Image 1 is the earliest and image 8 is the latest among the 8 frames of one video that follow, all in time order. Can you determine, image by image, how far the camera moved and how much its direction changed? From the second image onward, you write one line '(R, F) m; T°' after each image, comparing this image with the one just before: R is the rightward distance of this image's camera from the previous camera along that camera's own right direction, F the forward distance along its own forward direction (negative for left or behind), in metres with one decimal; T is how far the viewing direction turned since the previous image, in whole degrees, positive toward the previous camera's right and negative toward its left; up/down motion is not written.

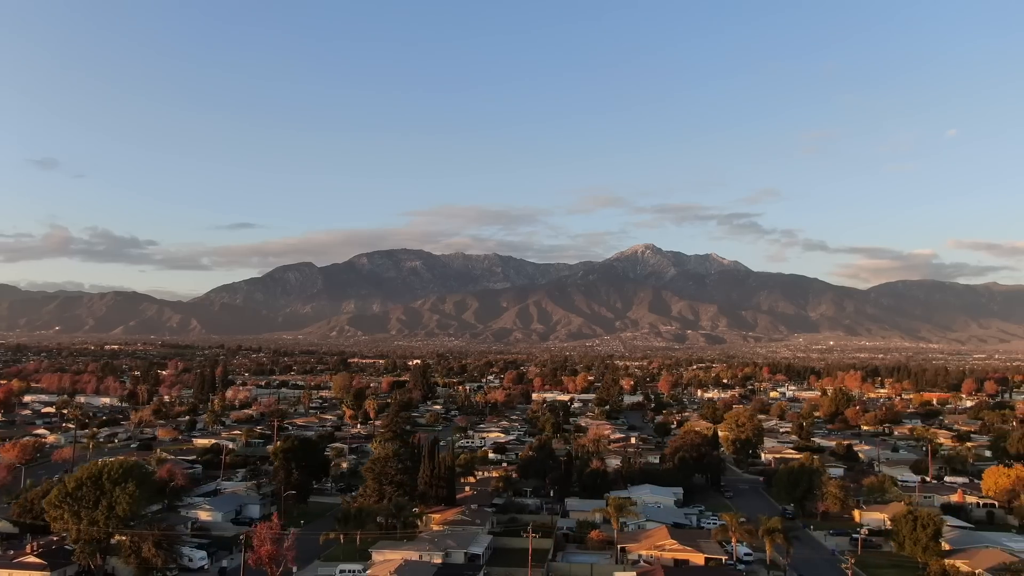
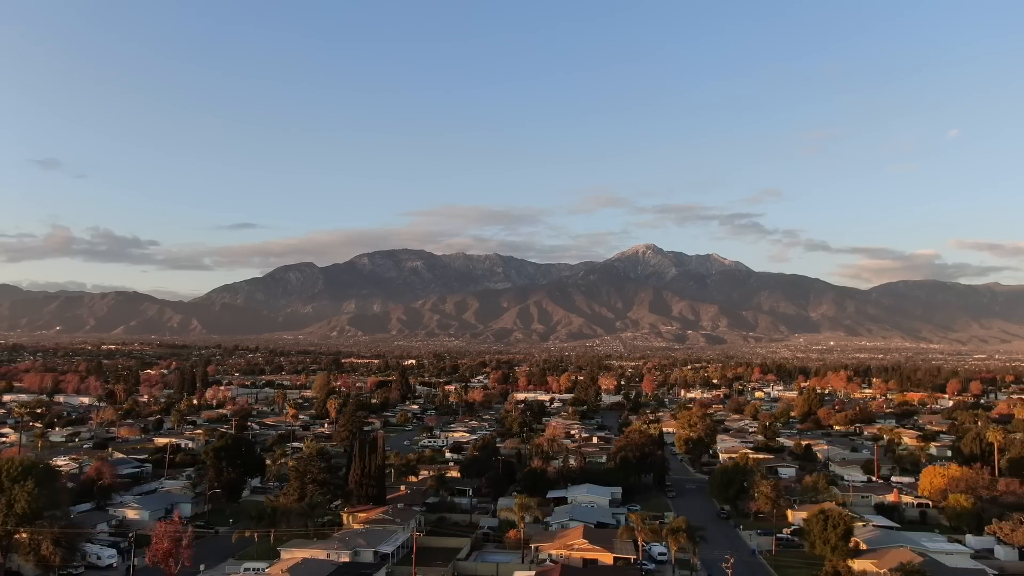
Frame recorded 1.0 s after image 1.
(+3.7, +0.1) m; 0°
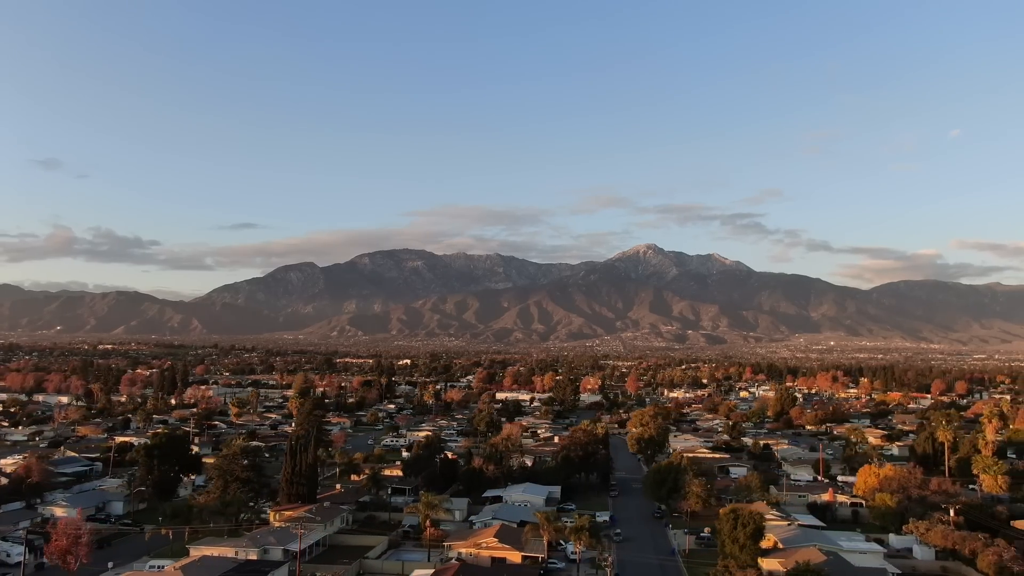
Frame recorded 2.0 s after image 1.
(+3.7, 0.0) m; 0°
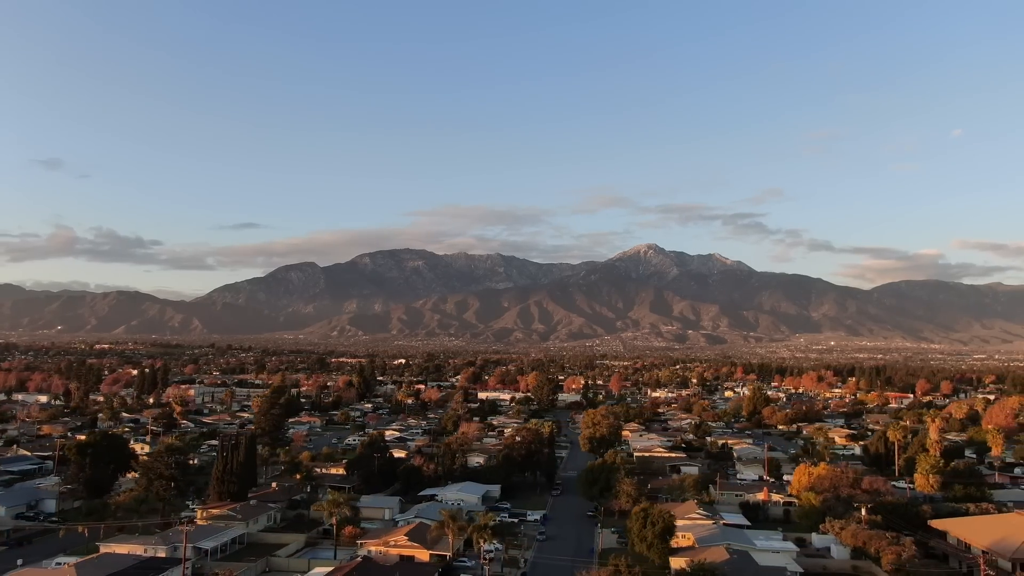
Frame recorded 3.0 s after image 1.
(+3.7, 0.0) m; 0°
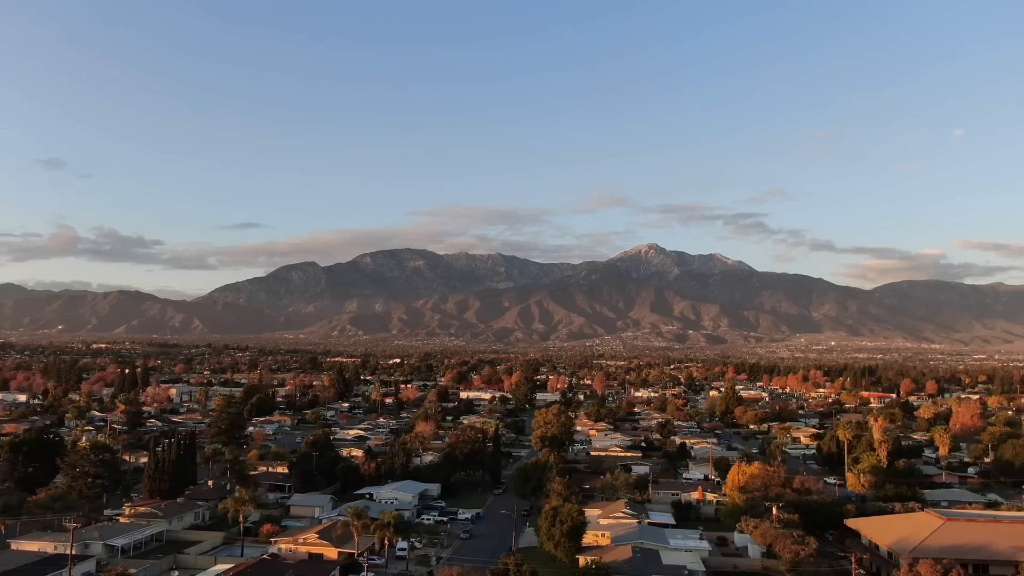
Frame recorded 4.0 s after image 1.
(+3.7, 0.0) m; 0°
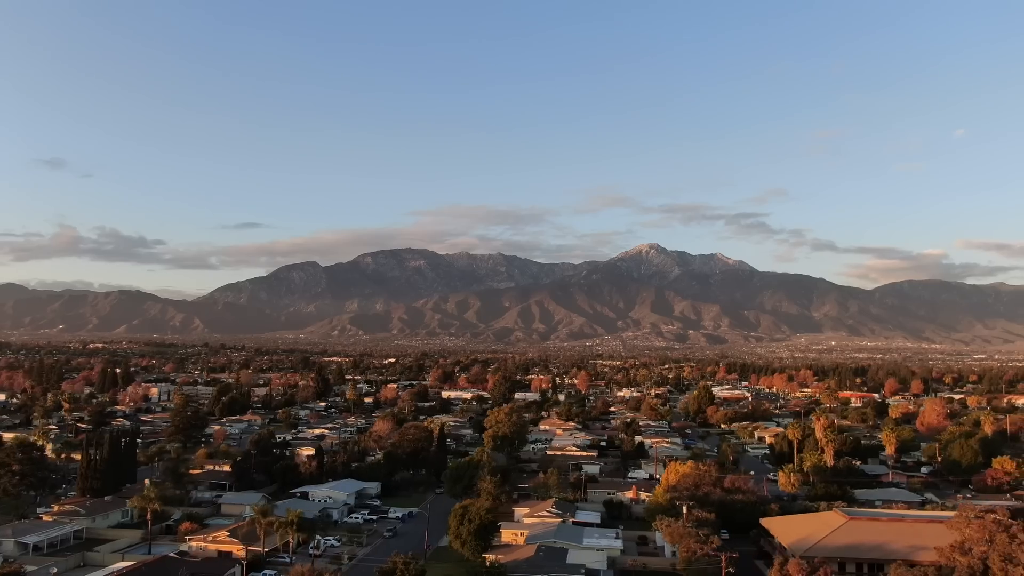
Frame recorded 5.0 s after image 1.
(+3.7, 0.0) m; 0°
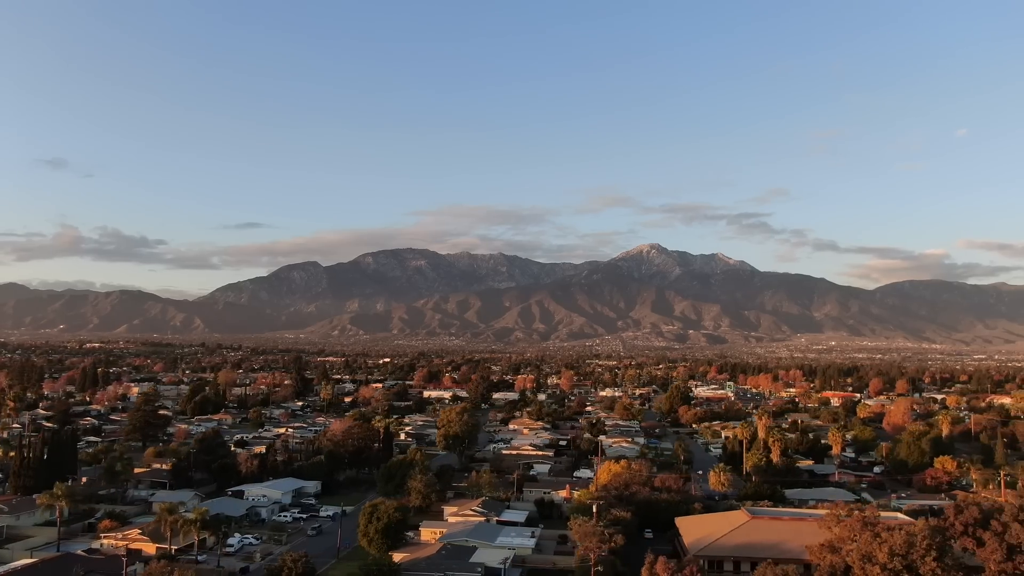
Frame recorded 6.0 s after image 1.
(+3.7, 0.0) m; 0°
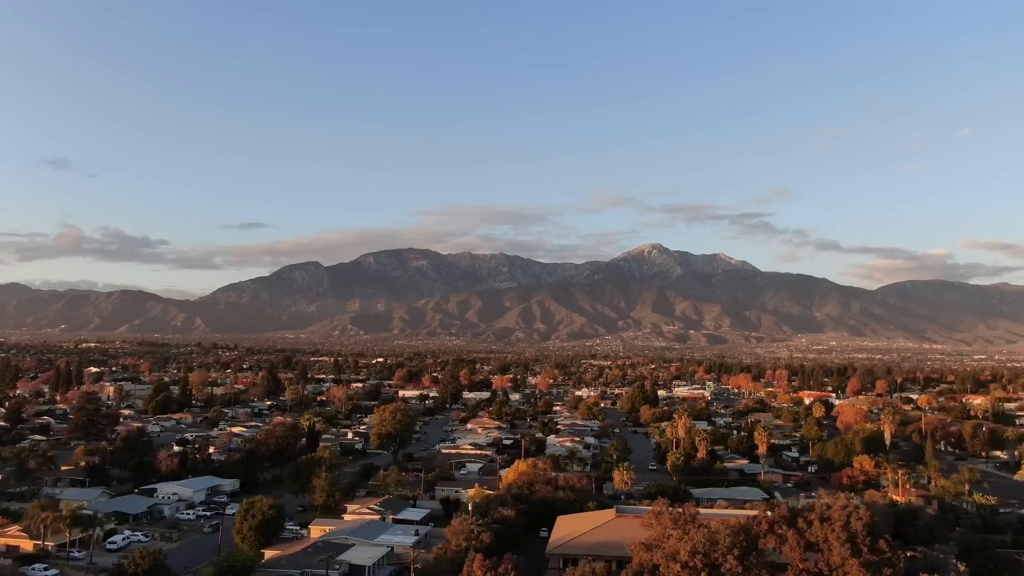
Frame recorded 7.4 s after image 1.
(+5.1, -0.1) m; 0°
